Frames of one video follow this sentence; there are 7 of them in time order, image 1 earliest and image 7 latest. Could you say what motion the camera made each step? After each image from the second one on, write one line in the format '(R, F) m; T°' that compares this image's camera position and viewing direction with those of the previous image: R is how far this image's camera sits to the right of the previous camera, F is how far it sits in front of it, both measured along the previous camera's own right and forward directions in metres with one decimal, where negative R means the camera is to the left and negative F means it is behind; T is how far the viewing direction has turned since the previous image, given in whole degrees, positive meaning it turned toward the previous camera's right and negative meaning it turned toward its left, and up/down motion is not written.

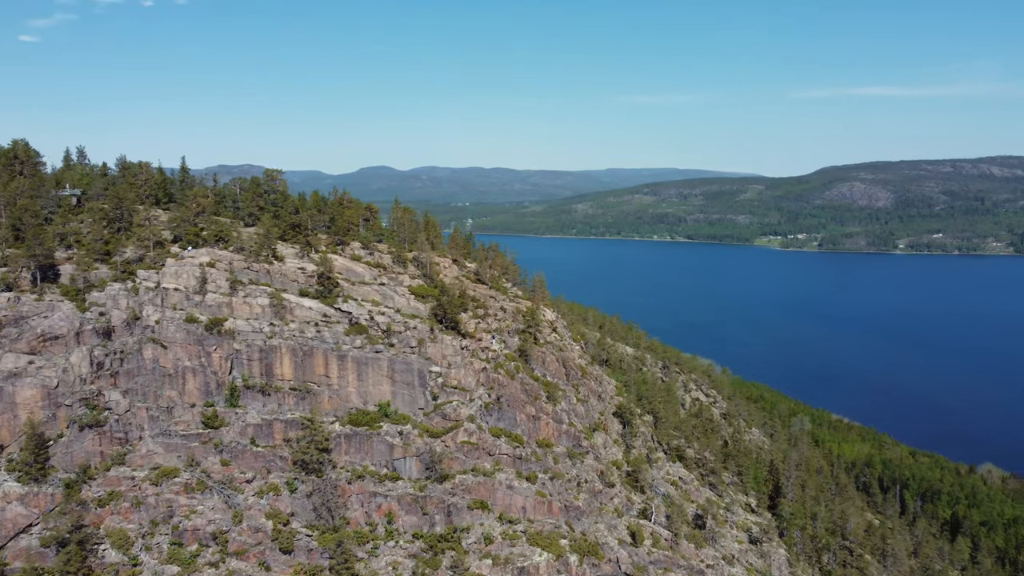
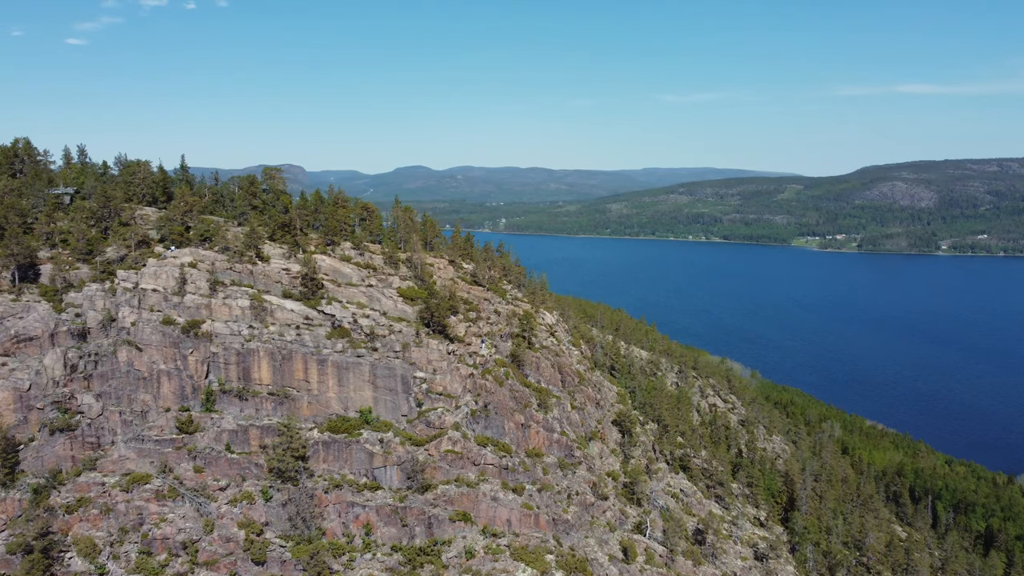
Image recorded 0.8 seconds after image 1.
(+3.8, +2.8) m; -2°
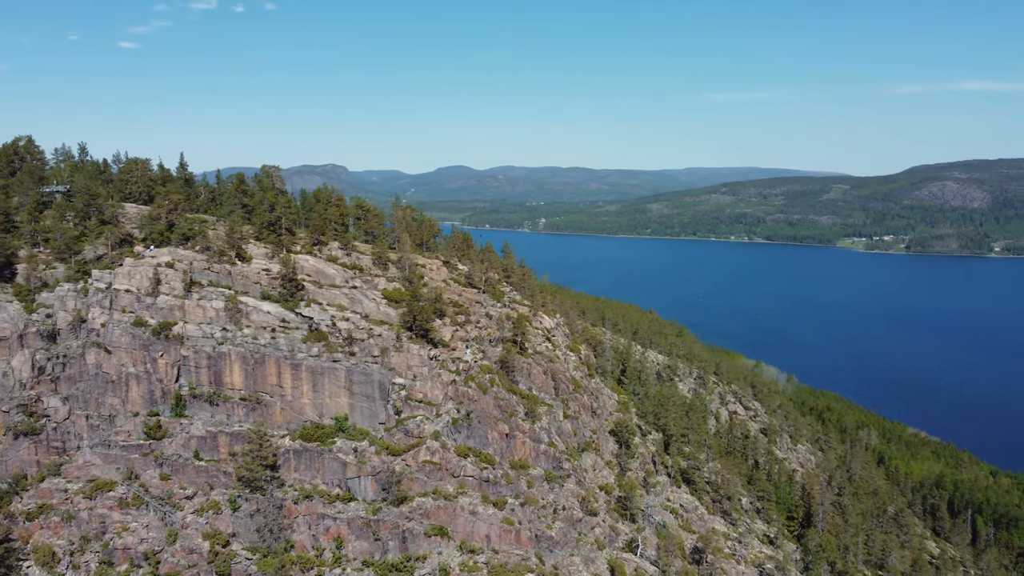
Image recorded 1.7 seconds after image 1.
(+4.4, +3.3) m; -3°
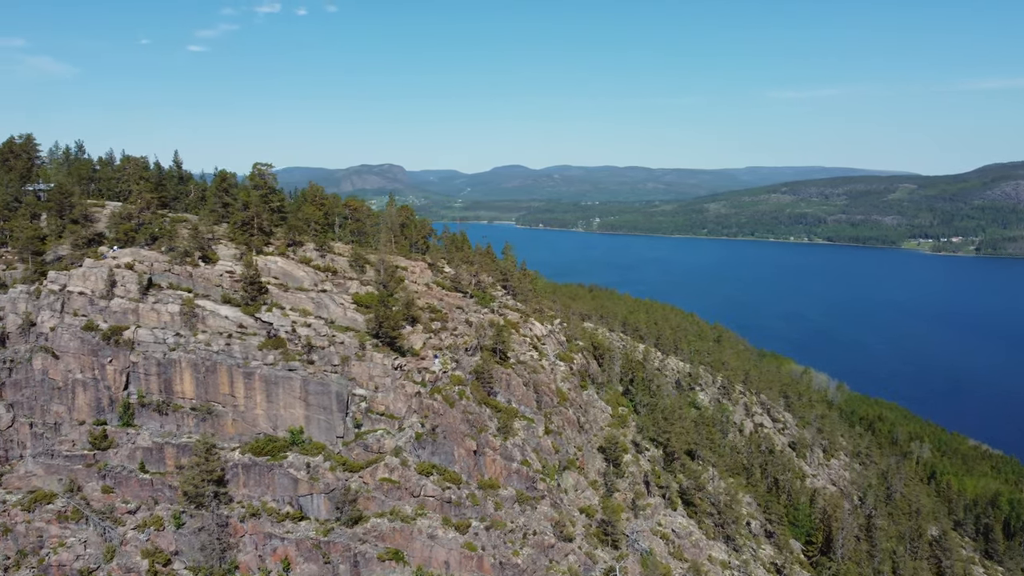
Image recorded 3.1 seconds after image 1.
(+6.5, +4.7) m; -4°
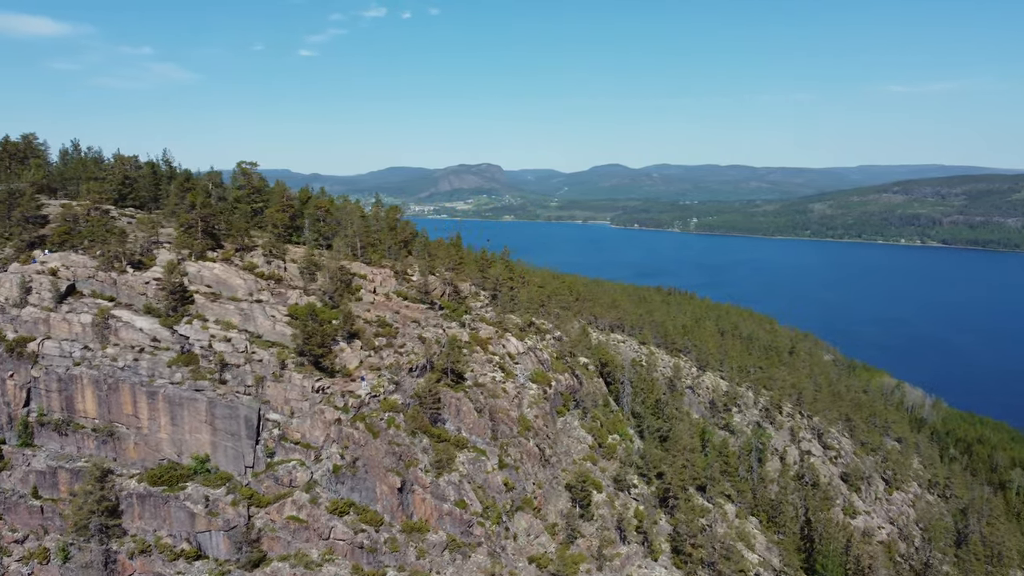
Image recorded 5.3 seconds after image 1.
(+11.0, +8.3) m; -6°
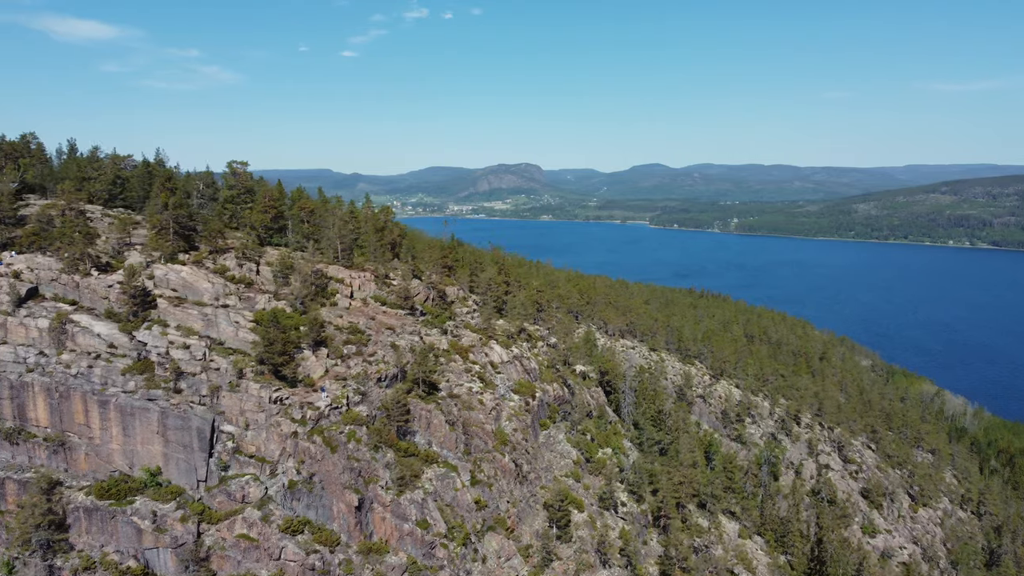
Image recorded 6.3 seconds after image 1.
(+4.7, +3.2) m; -2°
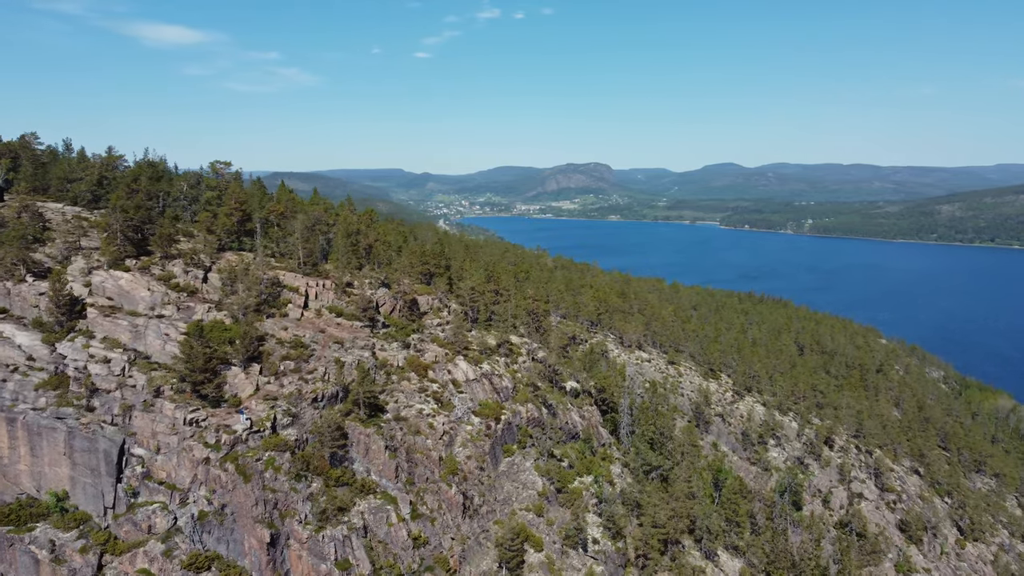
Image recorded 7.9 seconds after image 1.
(+8.0, +5.7) m; -4°
